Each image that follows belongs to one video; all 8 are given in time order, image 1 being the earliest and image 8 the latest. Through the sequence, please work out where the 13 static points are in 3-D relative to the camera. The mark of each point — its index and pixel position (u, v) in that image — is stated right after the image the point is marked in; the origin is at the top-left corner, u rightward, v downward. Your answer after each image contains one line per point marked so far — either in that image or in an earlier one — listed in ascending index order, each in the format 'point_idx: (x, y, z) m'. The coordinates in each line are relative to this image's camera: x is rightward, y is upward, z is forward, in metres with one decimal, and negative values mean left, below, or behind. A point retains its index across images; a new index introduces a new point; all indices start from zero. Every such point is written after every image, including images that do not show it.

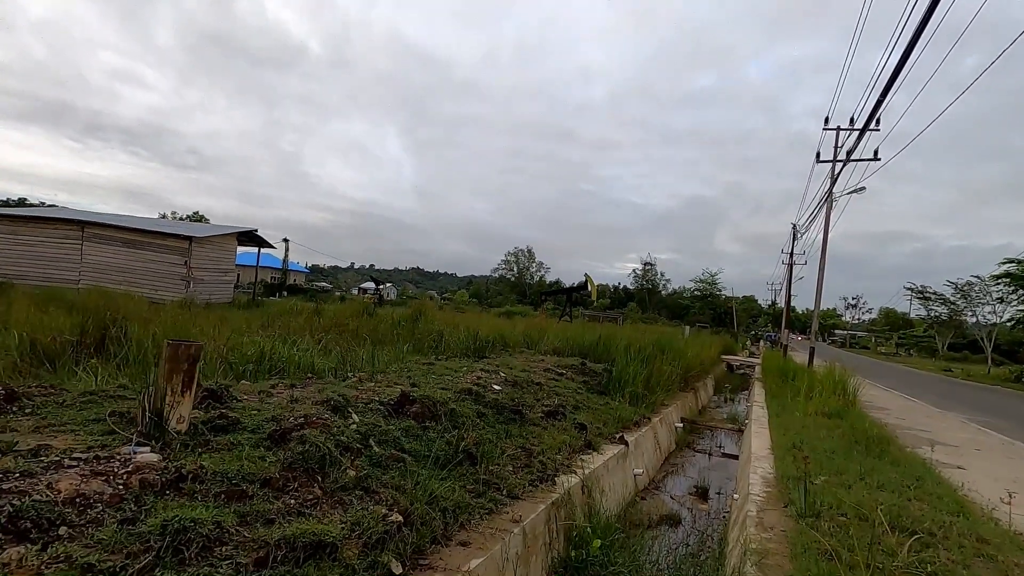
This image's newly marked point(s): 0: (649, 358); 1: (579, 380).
0: (+2.3, -1.1, +9.0) m
1: (+0.9, -1.2, +7.1) m
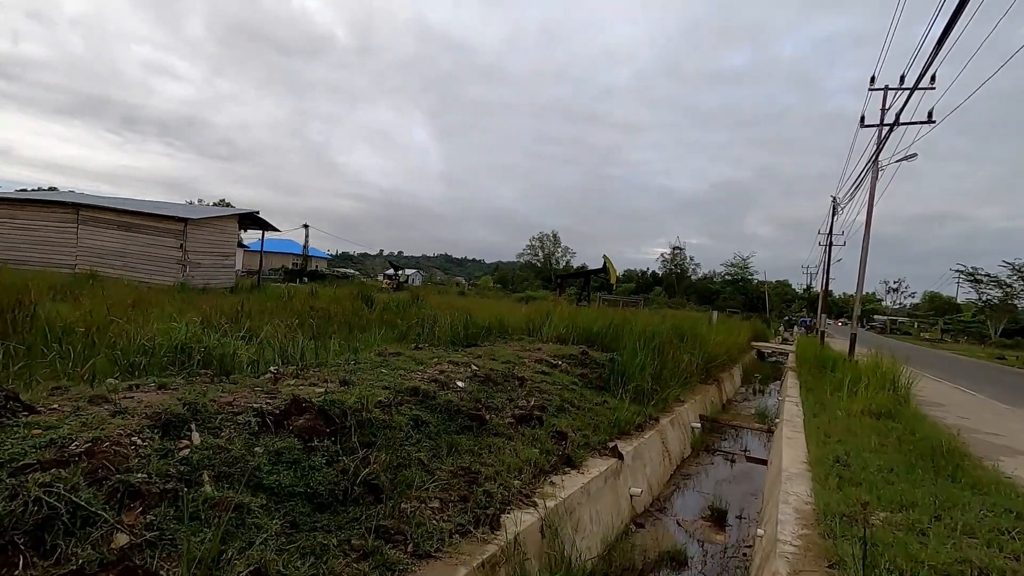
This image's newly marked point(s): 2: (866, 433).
0: (+2.2, -0.8, +7.9) m
1: (+0.7, -0.9, +6.0) m
2: (+3.4, -1.4, +5.2) m
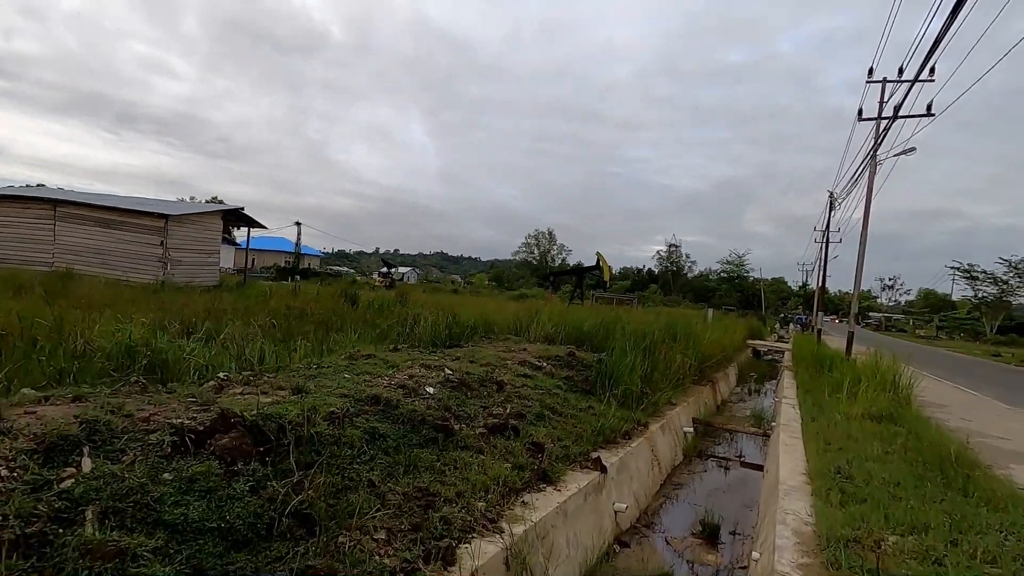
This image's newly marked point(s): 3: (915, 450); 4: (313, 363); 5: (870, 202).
0: (+2.0, -0.8, +7.5) m
1: (+0.5, -0.9, +5.7) m
2: (+3.2, -1.4, +4.9) m
3: (+3.4, -1.4, +4.5) m
4: (-1.6, -0.6, +4.4) m
5: (+7.9, +1.9, +12.0) m
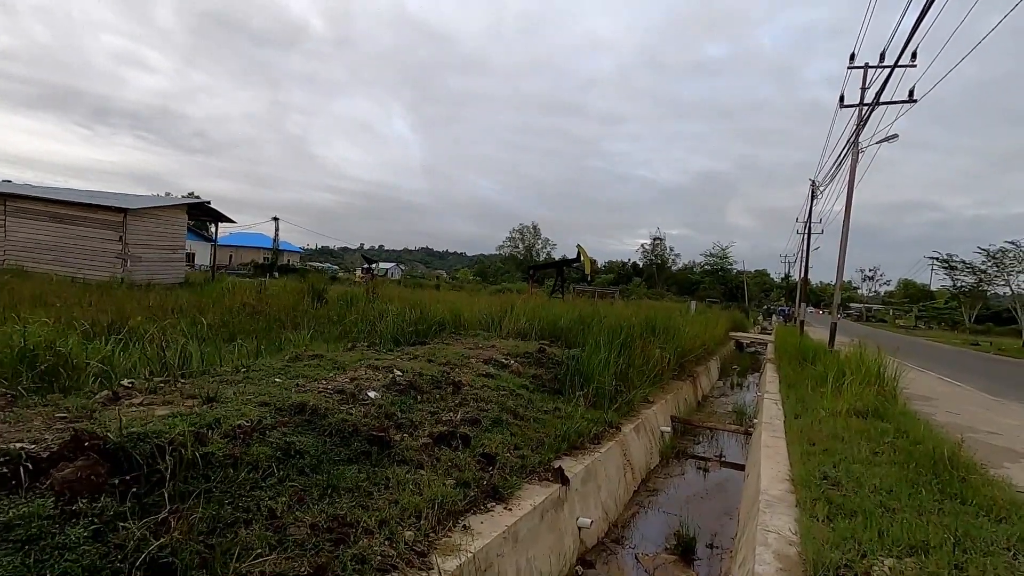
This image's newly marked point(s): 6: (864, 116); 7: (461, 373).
0: (+1.6, -0.7, +7.2) m
1: (+0.1, -0.8, +5.3) m
2: (+2.9, -1.3, +4.6) m
3: (+3.1, -1.3, +4.2) m
4: (-2.0, -0.6, +4.0) m
5: (+7.3, +2.1, +11.7) m
6: (+7.9, +3.9, +12.1) m
7: (-0.4, -0.7, +4.7) m
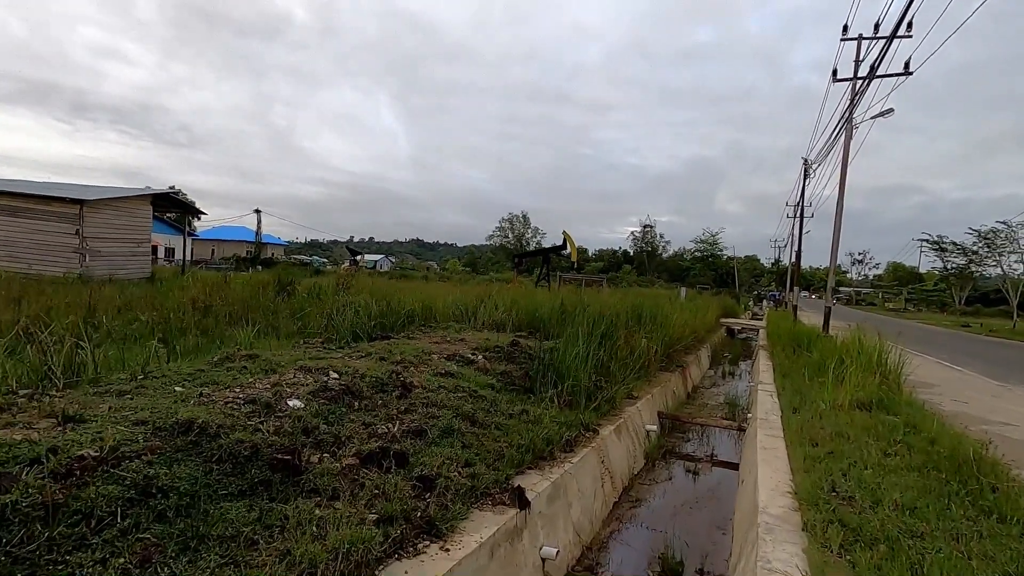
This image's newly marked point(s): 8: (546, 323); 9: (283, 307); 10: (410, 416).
0: (+1.2, -0.5, +6.6) m
1: (-0.2, -0.7, +4.7) m
2: (+2.6, -1.1, +4.0) m
3: (+2.8, -1.1, +3.7) m
4: (-2.2, -0.5, +3.3) m
5: (+6.9, +2.5, +11.2) m
6: (+7.4, +4.2, +11.6) m
7: (-0.7, -0.6, +4.1) m
8: (+0.5, -0.5, +7.3) m
9: (-3.2, -0.3, +7.6) m
10: (-0.6, -0.8, +3.2) m
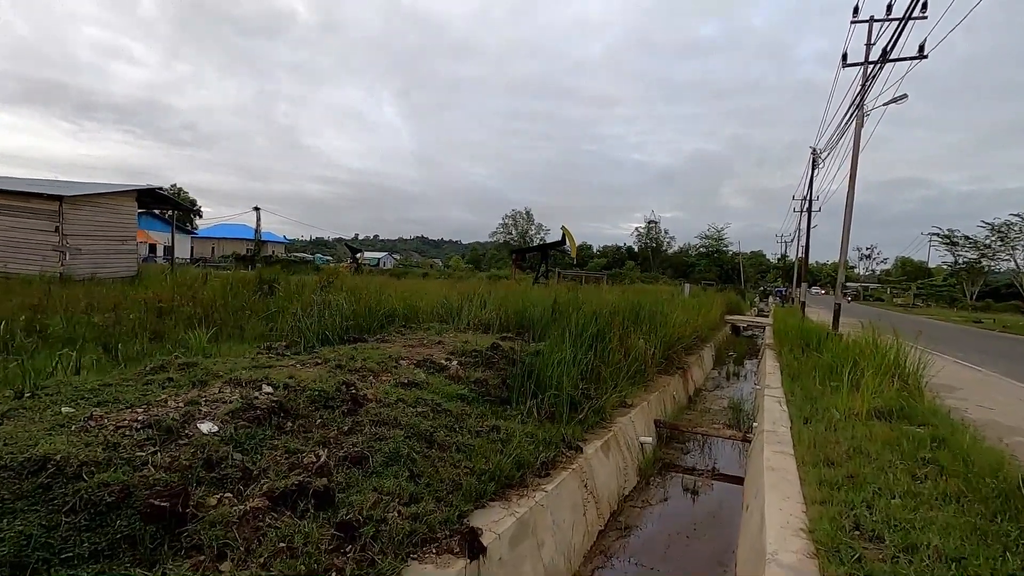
0: (+1.1, -0.5, +6.1) m
1: (-0.3, -0.7, +4.2) m
2: (+2.4, -1.1, +3.5) m
3: (+2.6, -1.1, +3.2) m
4: (-2.4, -0.5, +2.9) m
5: (+6.8, +2.5, +10.6) m
6: (+7.2, +4.3, +11.0) m
7: (-0.9, -0.6, +3.6) m
8: (+0.3, -0.4, +6.8) m
9: (-3.4, -0.2, +7.1) m
10: (-0.8, -0.8, +2.7) m
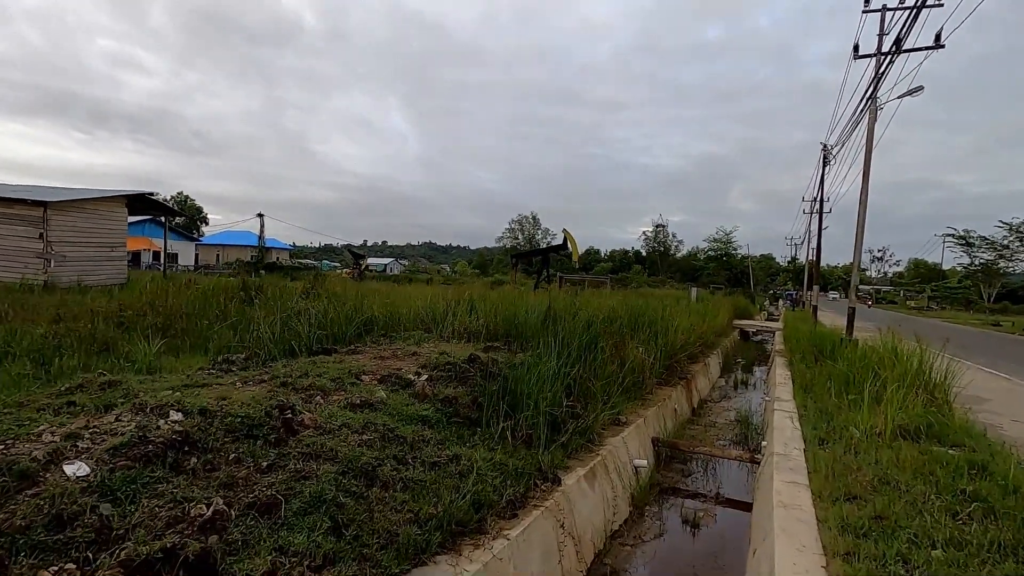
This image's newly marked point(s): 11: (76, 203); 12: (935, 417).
0: (+0.9, -0.5, +5.6) m
1: (-0.5, -0.7, +3.7) m
2: (+2.2, -1.1, +3.0) m
3: (+2.4, -1.1, +2.6) m
4: (-2.6, -0.5, +2.4) m
5: (+6.6, +2.5, +10.0) m
6: (+7.1, +4.3, +10.4) m
7: (-1.1, -0.7, +3.1) m
8: (+0.2, -0.5, +6.3) m
9: (-3.5, -0.3, +6.6) m
10: (-1.0, -0.8, +2.3) m
11: (-10.1, +2.0, +12.6) m
12: (+3.4, -1.0, +4.4) m
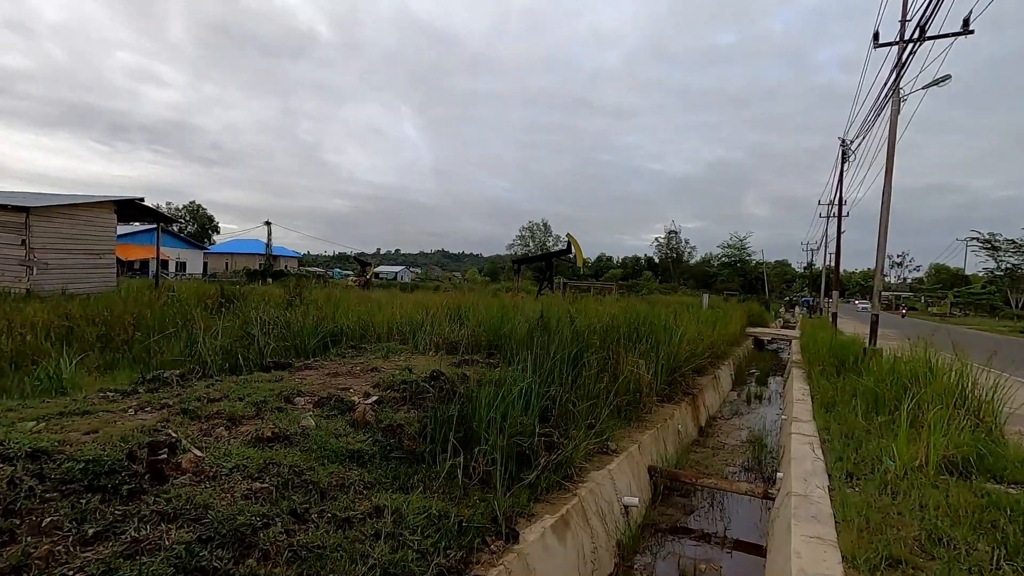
0: (+0.7, -0.6, +4.9) m
1: (-0.8, -0.8, +3.1) m
2: (+2.0, -1.1, +2.3) m
3: (+2.1, -1.1, +1.9) m
4: (-2.9, -0.6, +1.8) m
5: (+6.5, +2.4, +9.3) m
6: (+7.0, +4.2, +9.7) m
7: (-1.4, -0.7, +2.5) m
8: (0.0, -0.6, +5.6) m
9: (-3.7, -0.4, +6.1) m
10: (-1.3, -0.8, +1.6) m
11: (-10.1, +1.8, +12.2) m
12: (+3.2, -1.1, +3.7) m
